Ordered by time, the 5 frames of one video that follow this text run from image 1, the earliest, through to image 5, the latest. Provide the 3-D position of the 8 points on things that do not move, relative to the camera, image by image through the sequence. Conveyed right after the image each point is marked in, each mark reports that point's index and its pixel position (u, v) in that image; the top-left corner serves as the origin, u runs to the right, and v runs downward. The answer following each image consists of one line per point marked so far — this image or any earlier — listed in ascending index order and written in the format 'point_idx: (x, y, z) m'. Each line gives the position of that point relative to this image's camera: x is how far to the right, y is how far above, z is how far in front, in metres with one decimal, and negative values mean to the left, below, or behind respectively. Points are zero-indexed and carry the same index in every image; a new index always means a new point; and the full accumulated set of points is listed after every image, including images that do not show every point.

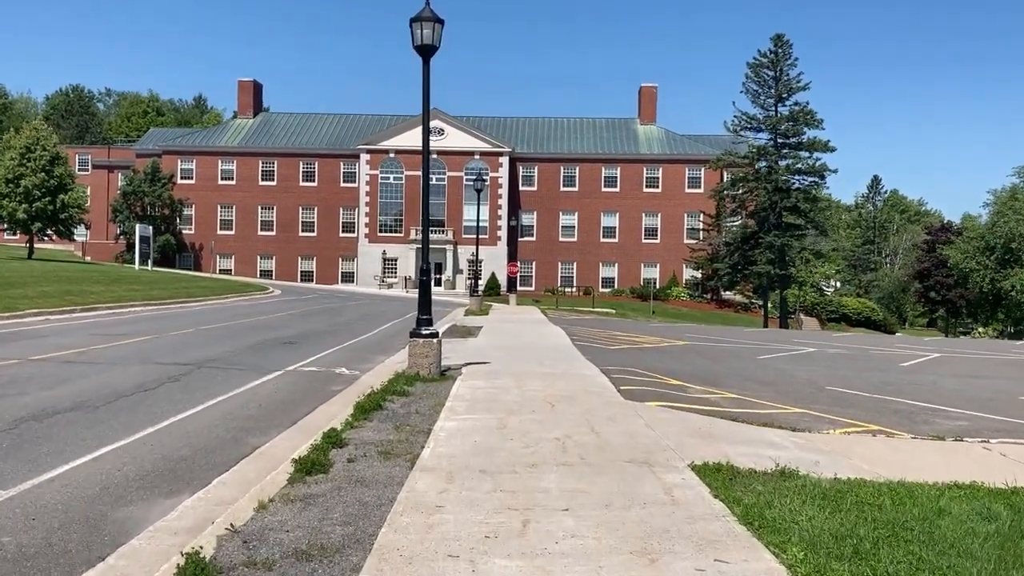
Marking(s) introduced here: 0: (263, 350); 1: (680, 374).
0: (-4.1, -1.0, +16.4) m
1: (+2.4, -1.2, +14.2) m
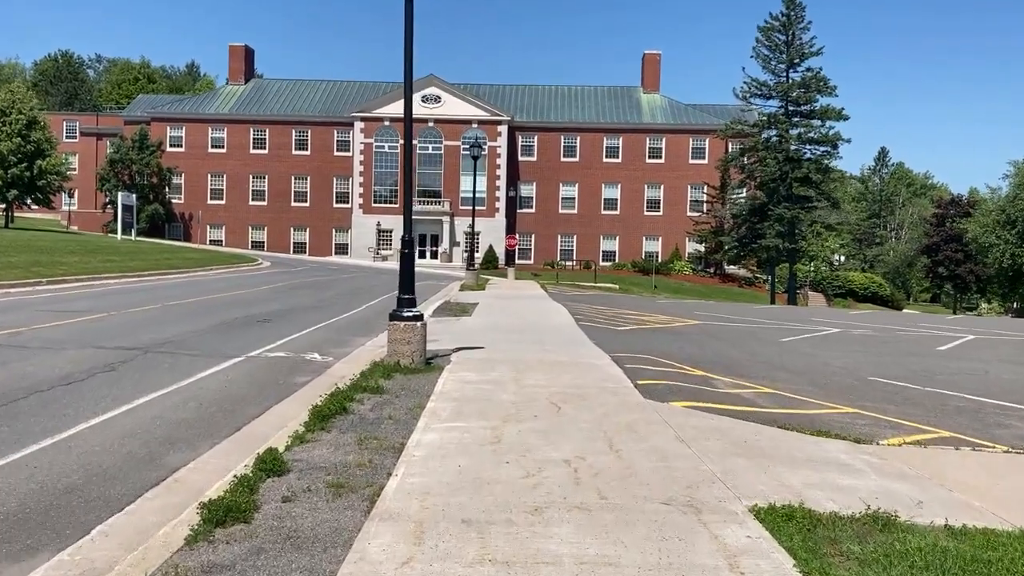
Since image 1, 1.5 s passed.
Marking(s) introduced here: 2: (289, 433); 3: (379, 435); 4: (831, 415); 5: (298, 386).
0: (-4.1, -0.6, +14.5) m
1: (+2.4, -0.9, +12.4) m
2: (-1.5, -1.0, +6.6) m
3: (-0.9, -1.0, +6.7) m
4: (+3.0, -1.2, +9.1) m
5: (-2.1, -1.0, +9.6) m
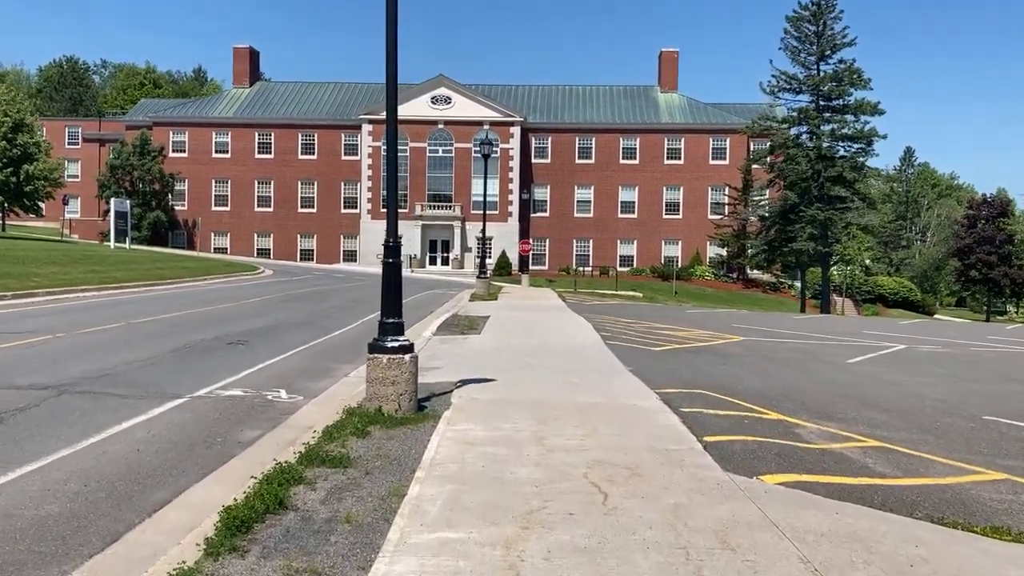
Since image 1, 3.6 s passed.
0: (-3.9, -0.9, +12.0) m
1: (+2.5, -1.1, +9.8) m
2: (-1.4, -1.1, +4.1) m
3: (-0.8, -1.2, +4.1) m
4: (+3.1, -1.3, +6.5) m
5: (-1.9, -1.1, +7.1) m
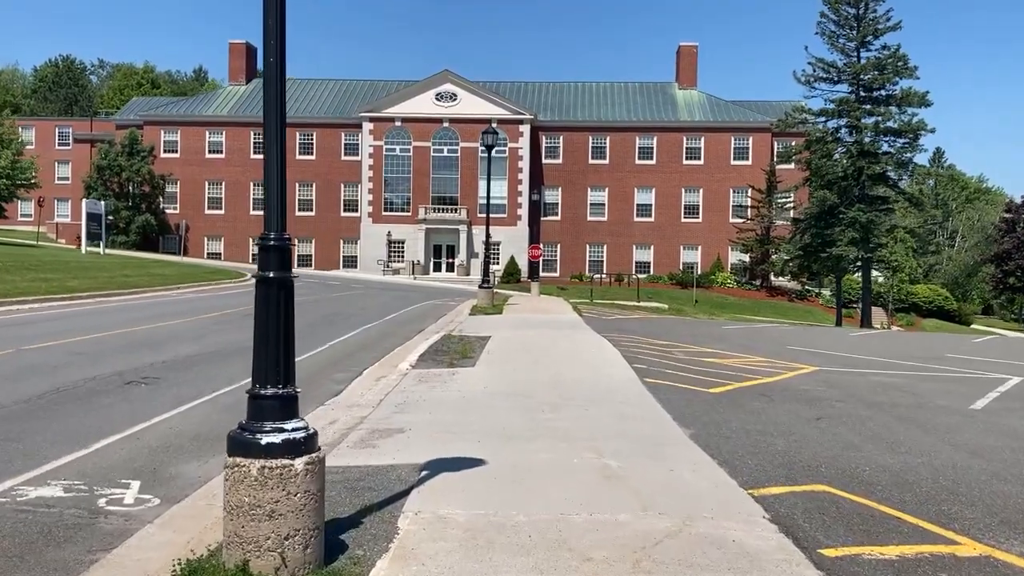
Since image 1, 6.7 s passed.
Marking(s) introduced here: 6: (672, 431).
0: (-3.9, -1.0, +8.3) m
1: (+2.5, -1.3, +6.0) m
2: (-1.5, -1.3, +0.3) m
3: (-0.9, -1.3, +0.4) m
4: (+3.0, -1.5, +2.7) m
5: (-2.0, -1.3, +3.3) m
6: (+1.3, -1.1, +7.5) m
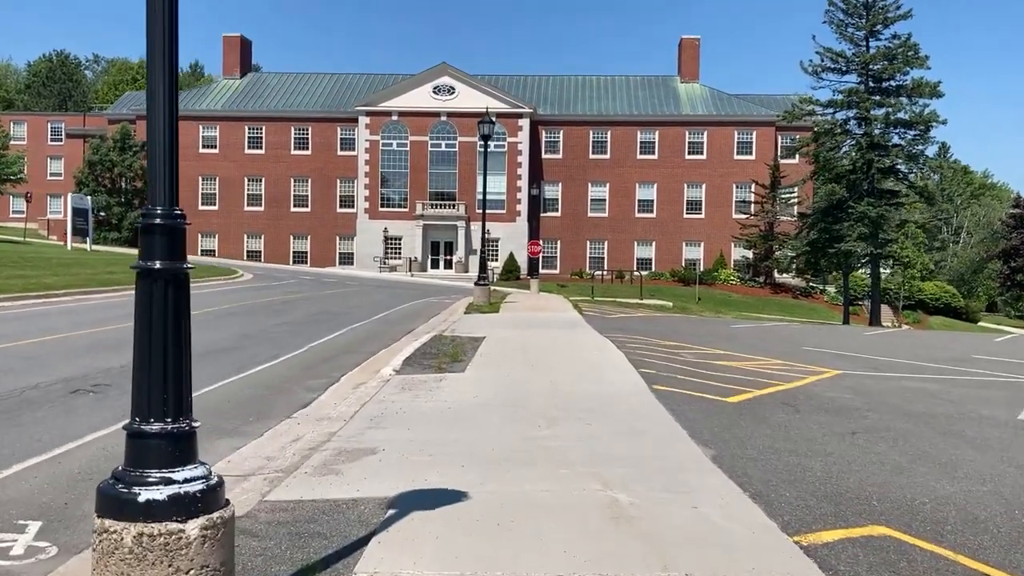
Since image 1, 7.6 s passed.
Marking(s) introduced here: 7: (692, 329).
0: (-4.0, -1.0, +7.2) m
1: (+2.5, -1.2, +4.9) m
2: (-1.5, -1.3, -0.8) m
3: (-0.9, -1.3, -0.8) m
4: (+3.0, -1.5, +1.6) m
5: (-2.0, -1.3, +2.2) m
6: (+1.2, -1.1, +6.4) m
7: (+3.6, -0.8, +19.8) m
